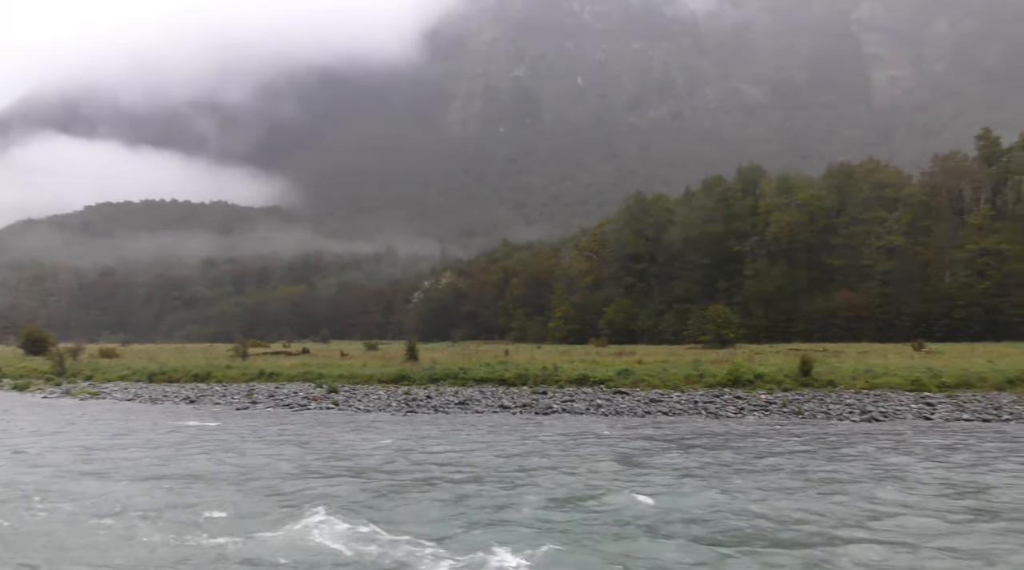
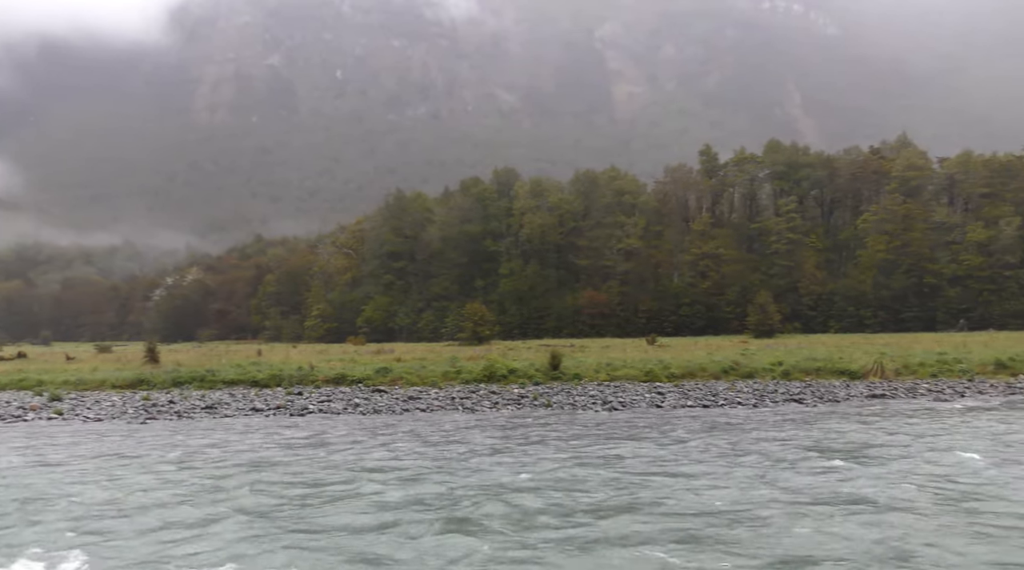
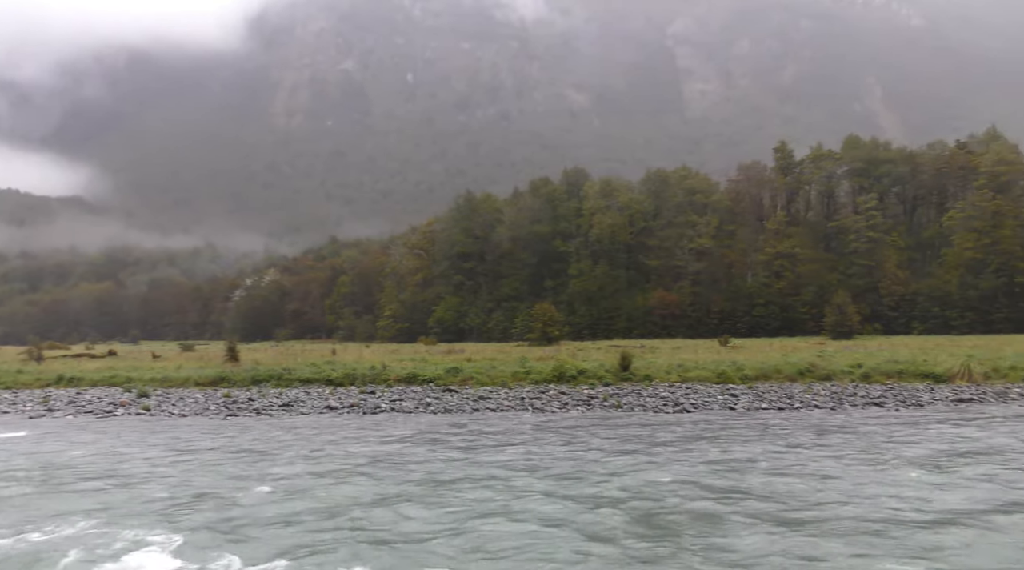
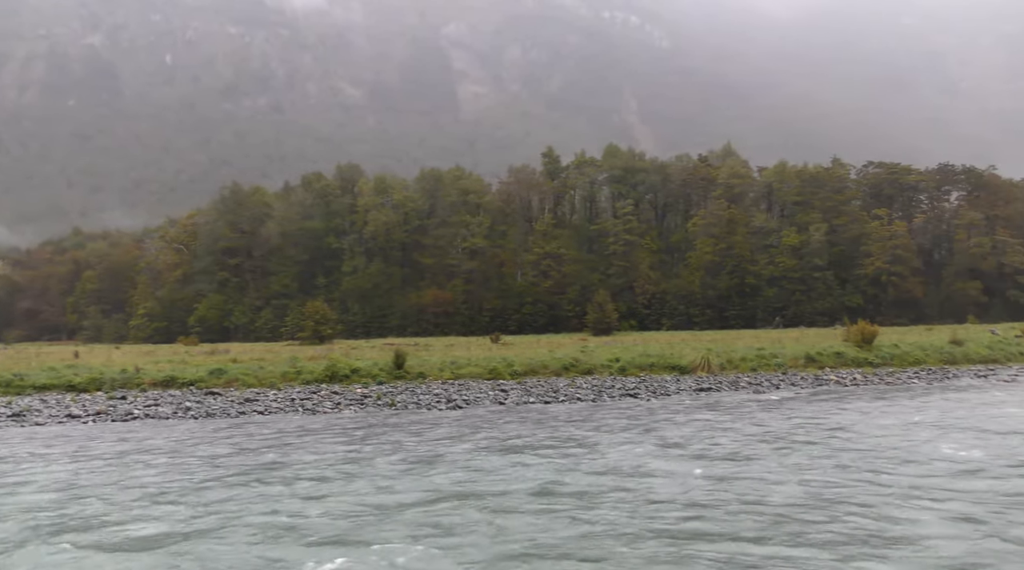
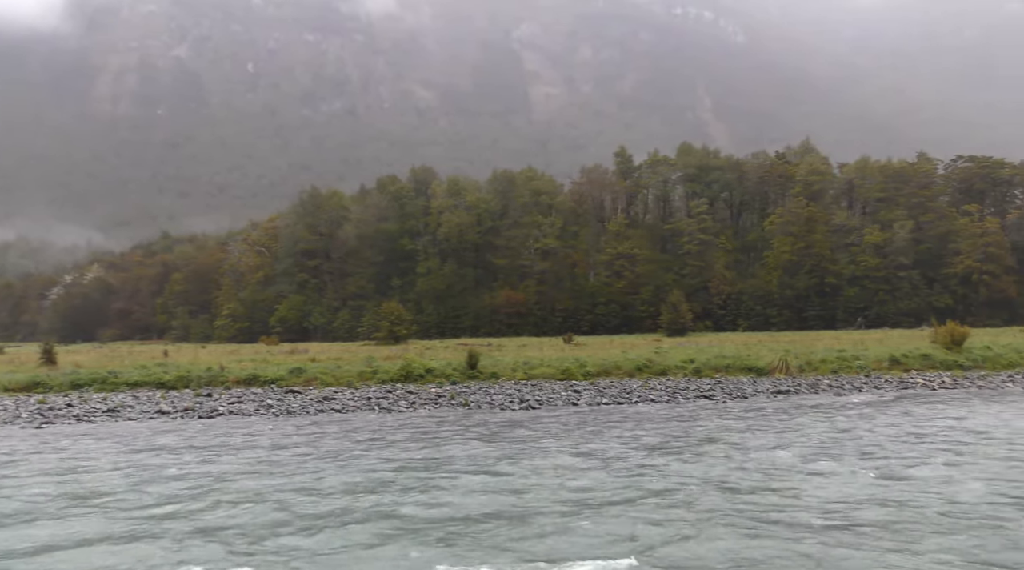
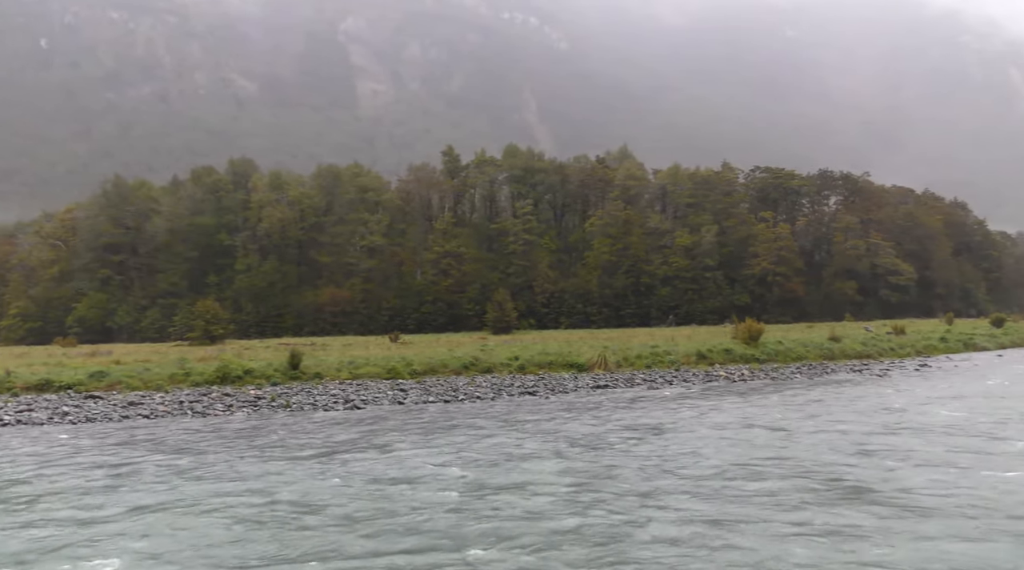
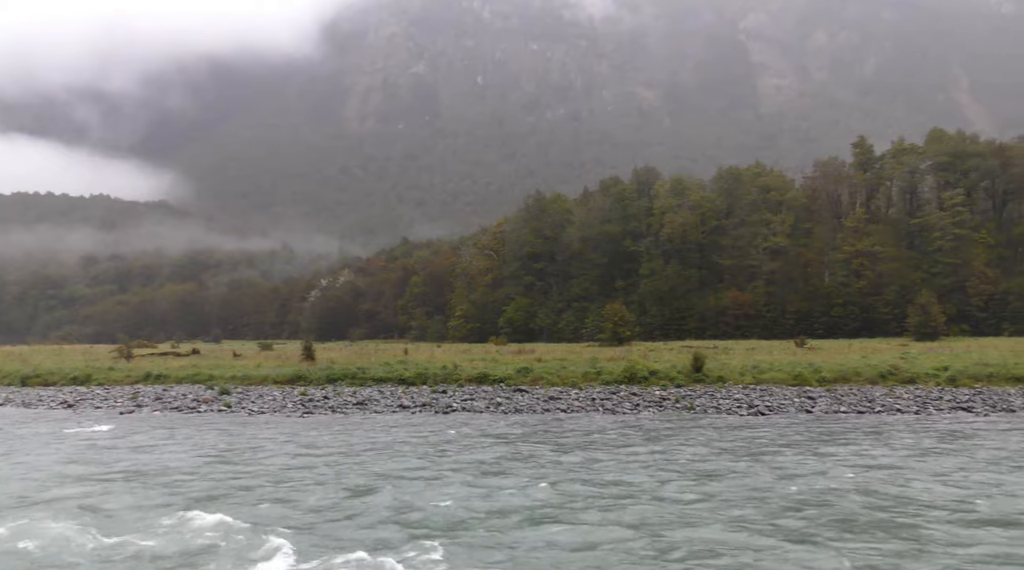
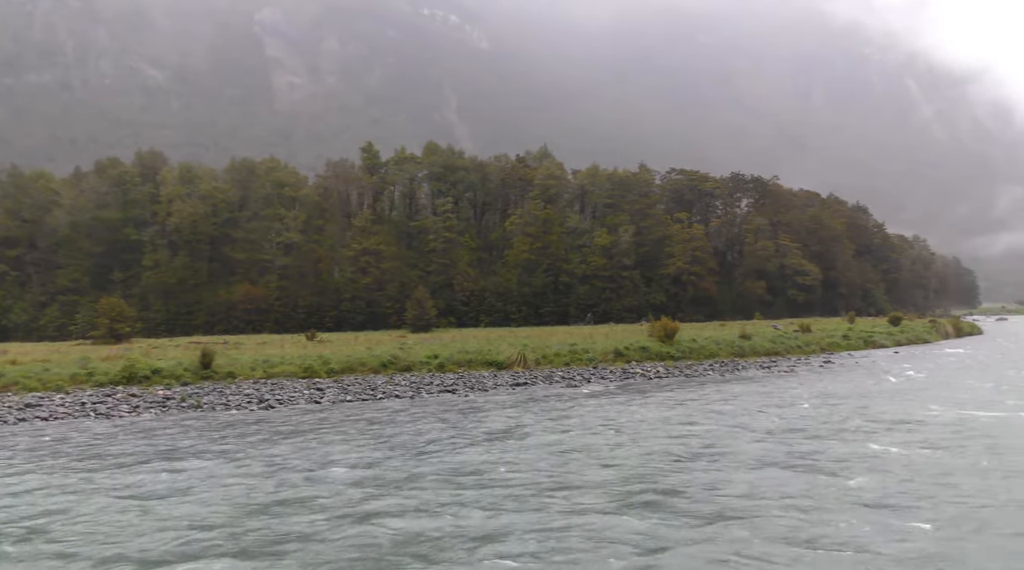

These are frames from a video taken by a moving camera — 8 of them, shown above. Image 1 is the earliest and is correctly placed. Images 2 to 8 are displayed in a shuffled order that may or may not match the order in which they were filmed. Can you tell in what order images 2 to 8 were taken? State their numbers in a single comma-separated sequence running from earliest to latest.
7, 3, 2, 5, 4, 6, 8
